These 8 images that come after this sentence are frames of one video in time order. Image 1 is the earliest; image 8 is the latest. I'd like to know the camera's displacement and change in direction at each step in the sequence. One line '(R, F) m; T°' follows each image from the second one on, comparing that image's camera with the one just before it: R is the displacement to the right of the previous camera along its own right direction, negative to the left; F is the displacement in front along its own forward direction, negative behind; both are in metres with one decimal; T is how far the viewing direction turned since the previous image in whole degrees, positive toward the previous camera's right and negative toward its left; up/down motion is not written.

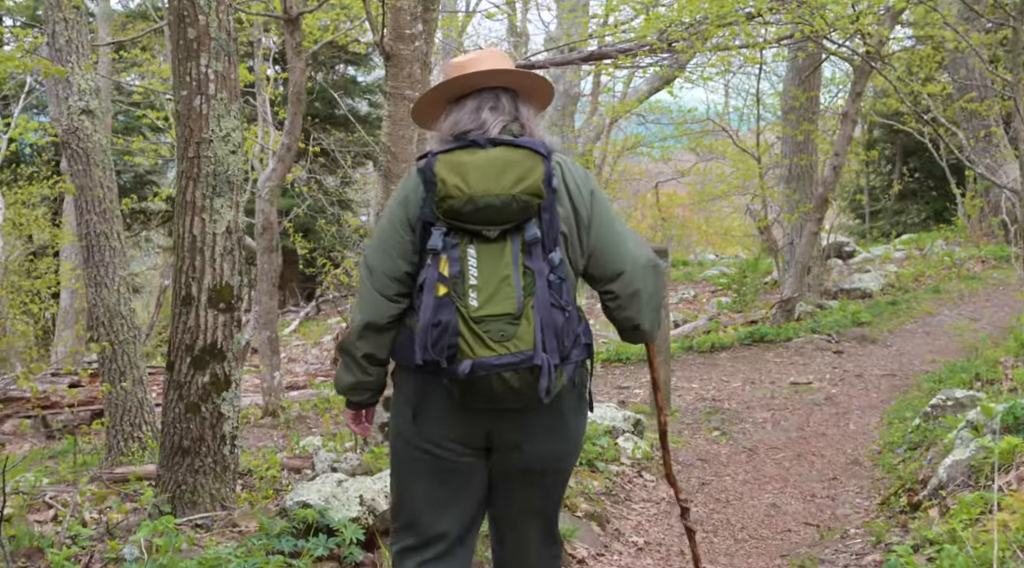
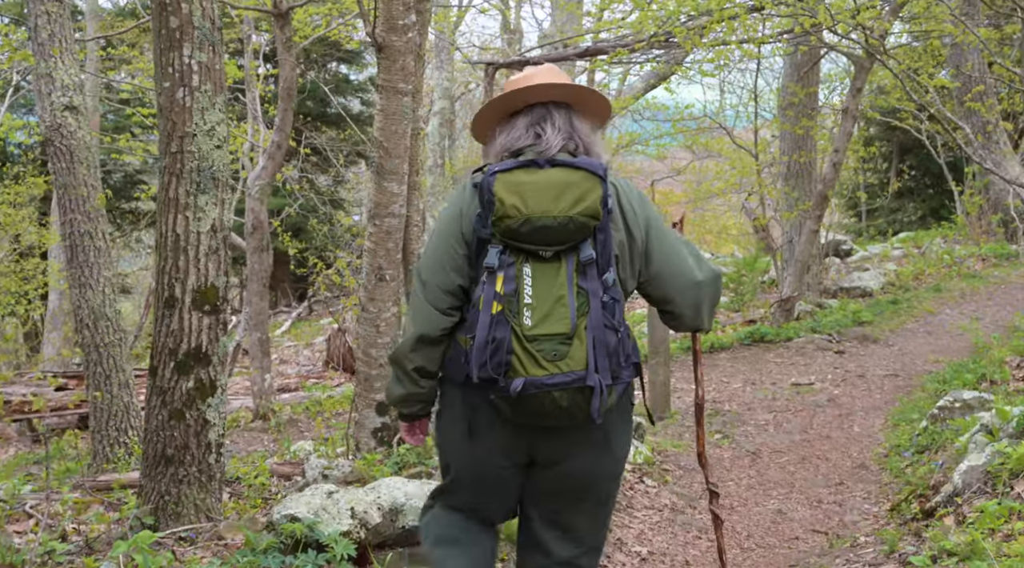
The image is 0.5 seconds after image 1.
(0.0, +0.3) m; 0°
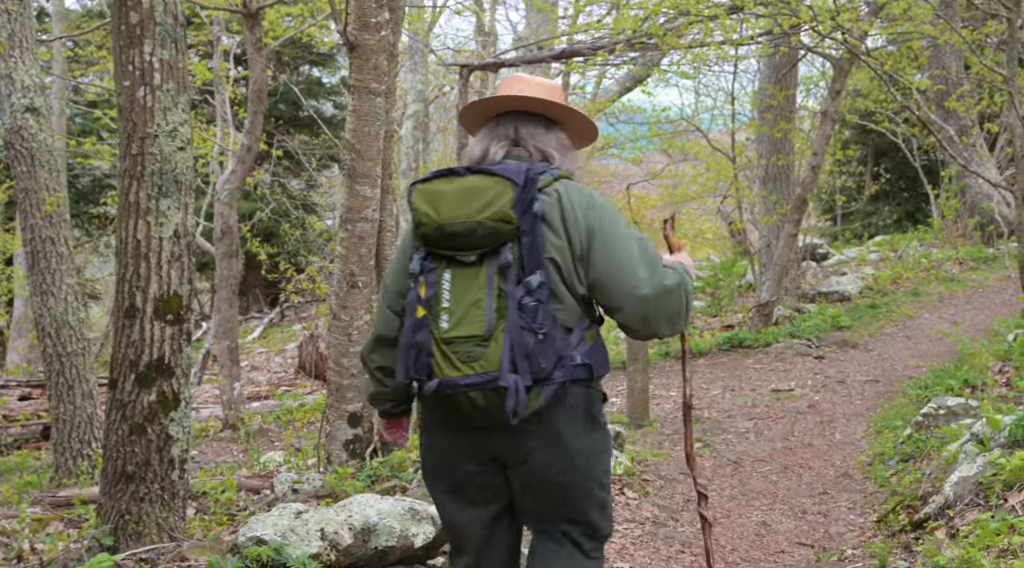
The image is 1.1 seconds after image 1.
(0.0, +0.3) m; +1°
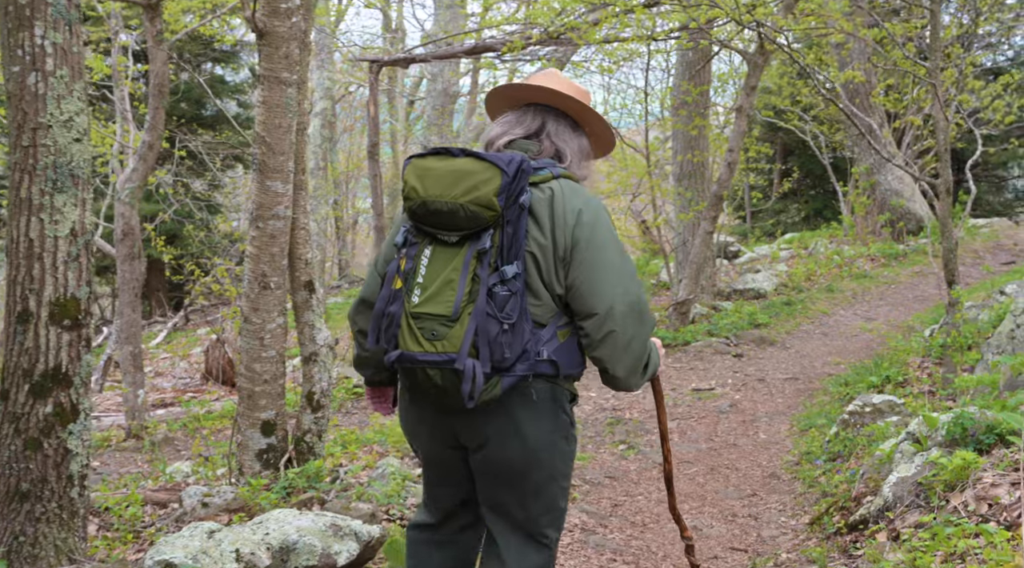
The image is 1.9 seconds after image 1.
(-0.1, +0.3) m; +4°
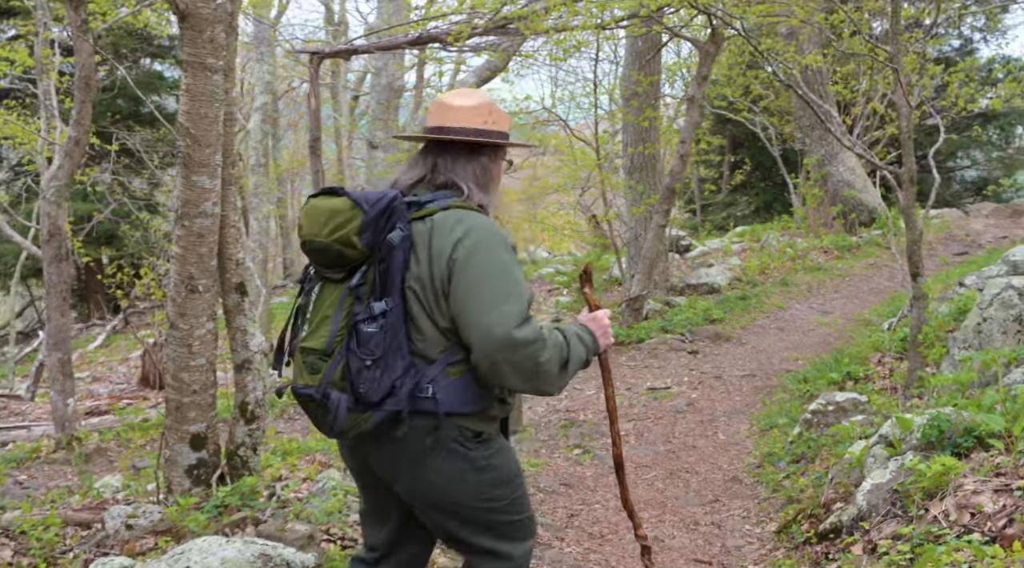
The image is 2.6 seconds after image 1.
(0.0, +0.5) m; +2°
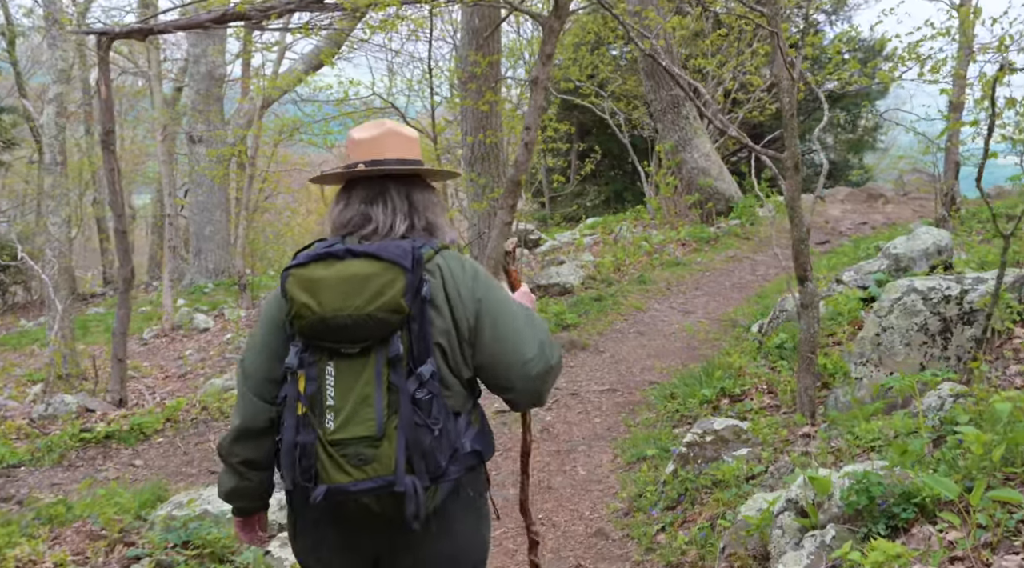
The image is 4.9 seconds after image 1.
(+0.3, +1.7) m; +7°
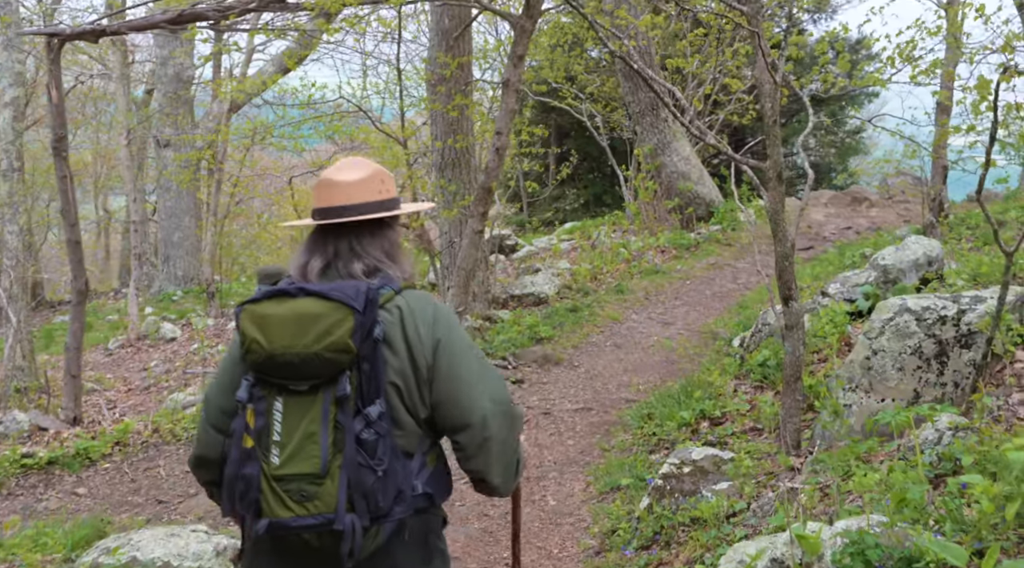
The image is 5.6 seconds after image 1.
(+0.1, +0.6) m; +1°
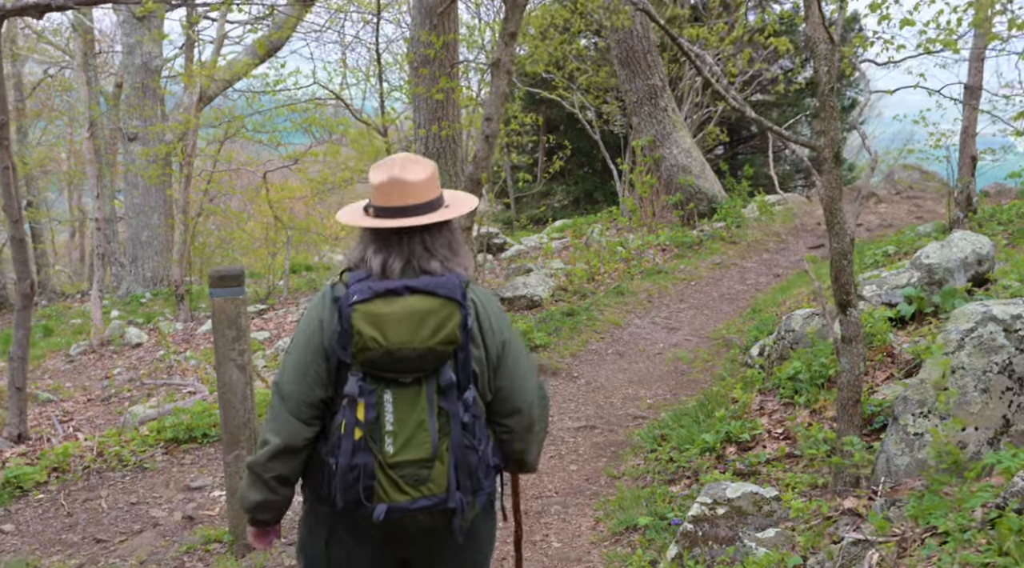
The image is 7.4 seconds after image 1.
(-0.1, +1.3) m; +1°
